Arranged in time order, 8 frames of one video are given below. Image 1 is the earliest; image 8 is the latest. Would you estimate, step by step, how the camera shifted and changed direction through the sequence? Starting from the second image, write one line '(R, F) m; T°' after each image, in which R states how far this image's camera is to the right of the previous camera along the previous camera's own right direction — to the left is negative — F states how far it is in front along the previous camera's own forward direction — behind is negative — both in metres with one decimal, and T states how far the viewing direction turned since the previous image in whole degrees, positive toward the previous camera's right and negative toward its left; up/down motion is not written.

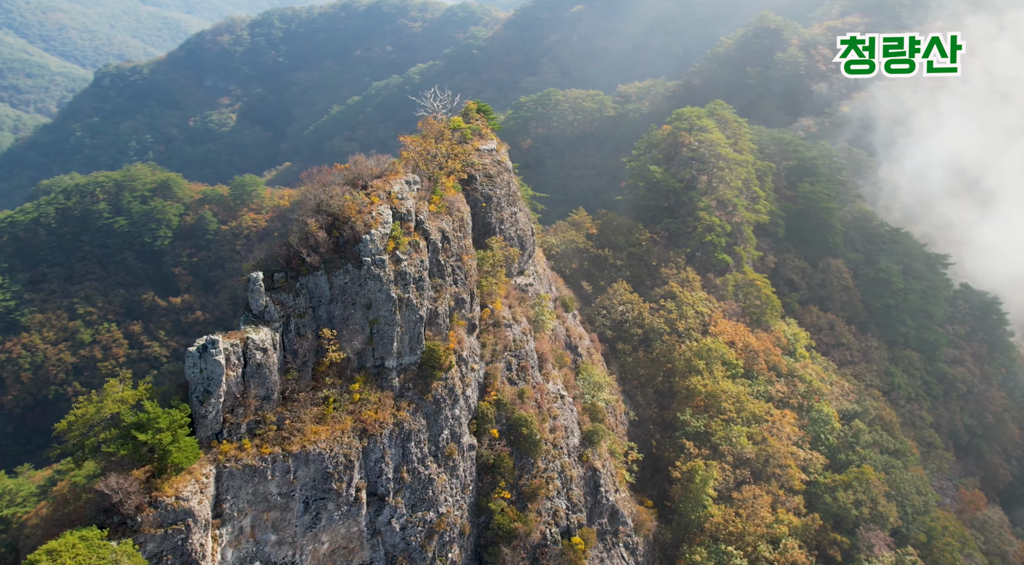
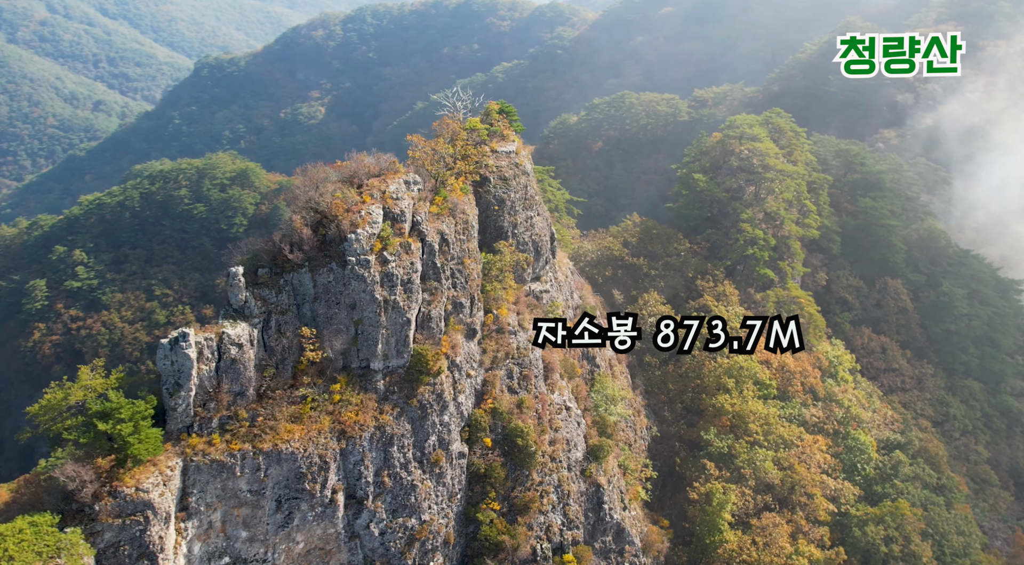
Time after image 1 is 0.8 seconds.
(+2.2, +0.8) m; -5°
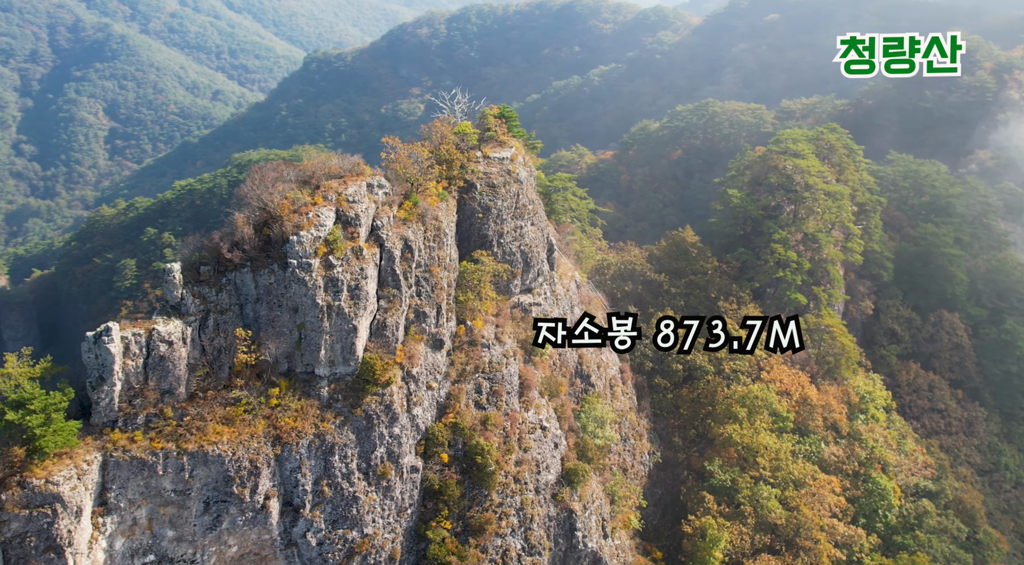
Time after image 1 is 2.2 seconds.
(+3.5, +1.2) m; -6°
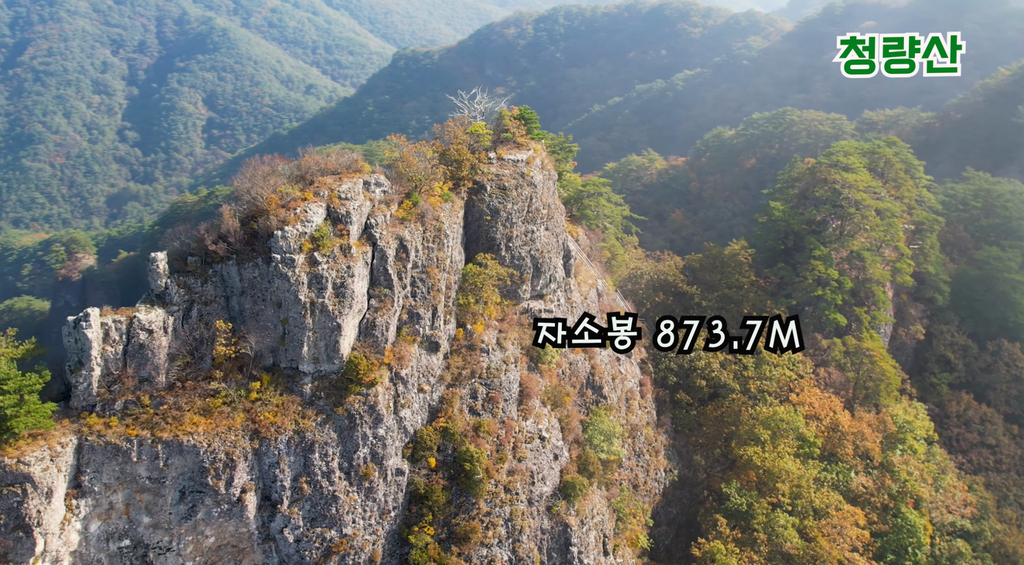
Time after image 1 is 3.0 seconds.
(+2.2, +0.7) m; -5°
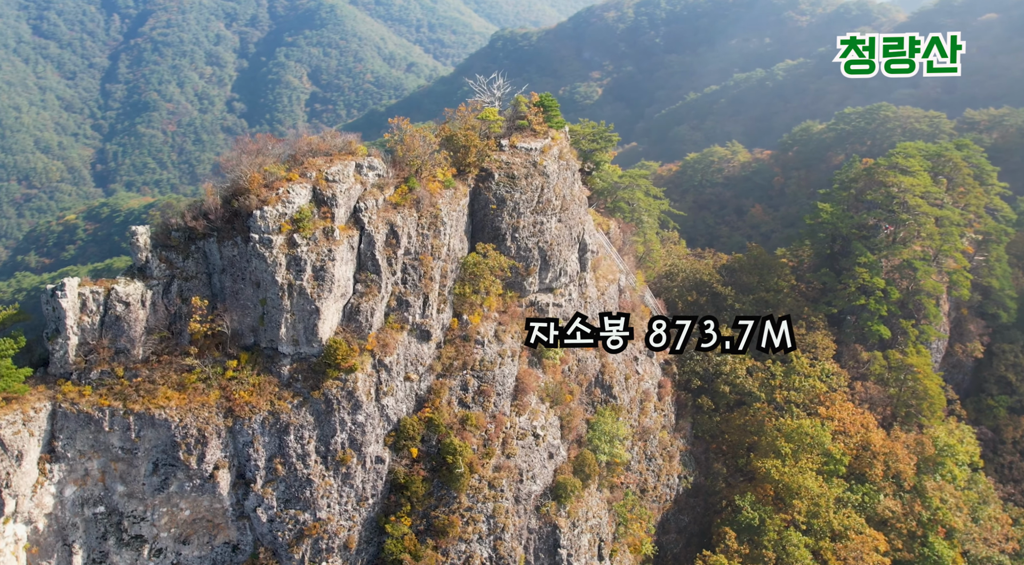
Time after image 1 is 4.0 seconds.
(+2.5, +0.9) m; -6°
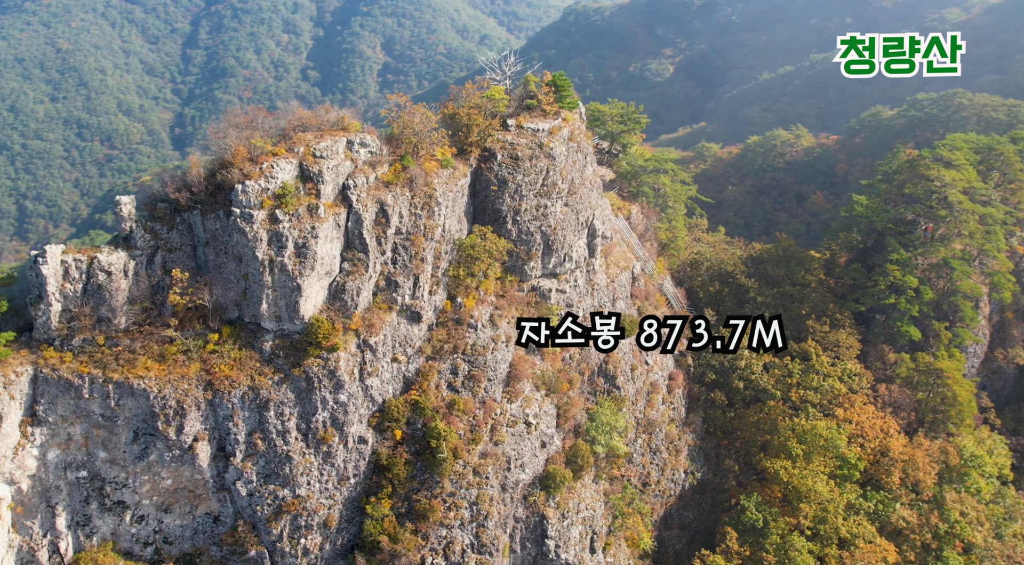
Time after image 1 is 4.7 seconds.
(+1.8, +0.7) m; -4°
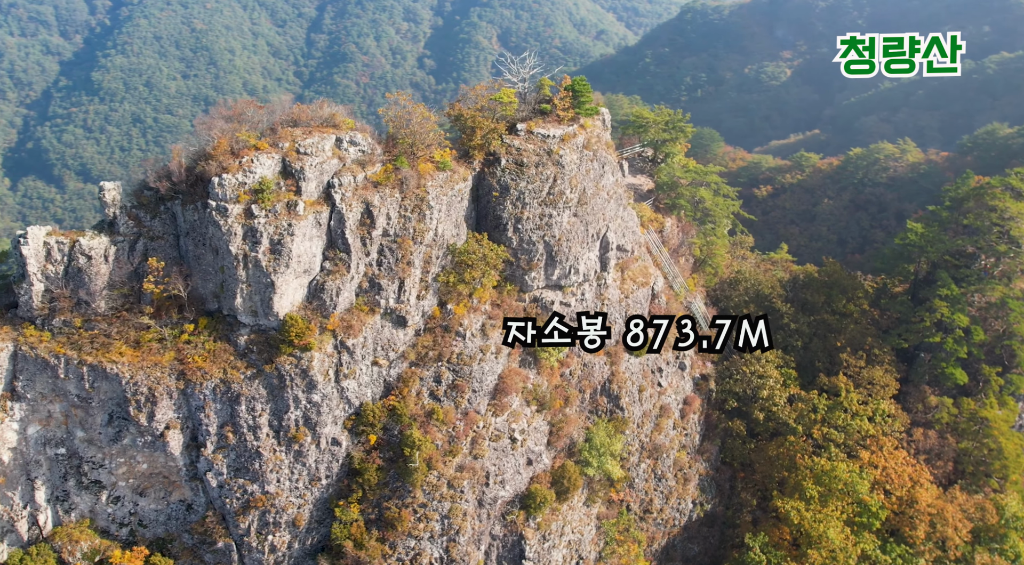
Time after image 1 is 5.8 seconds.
(+2.8, +1.0) m; -6°
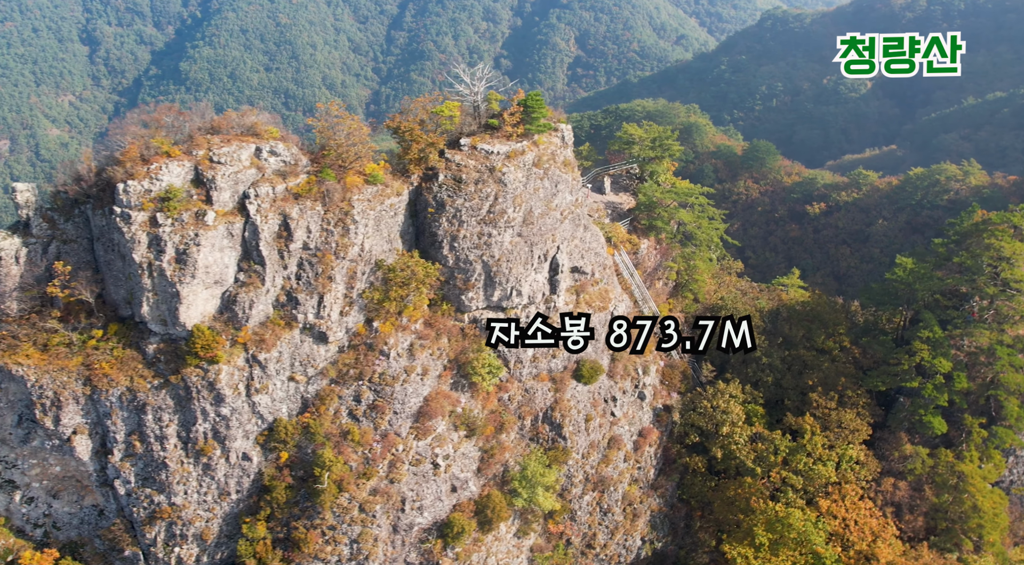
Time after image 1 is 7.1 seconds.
(+3.7, +0.9) m; -4°
